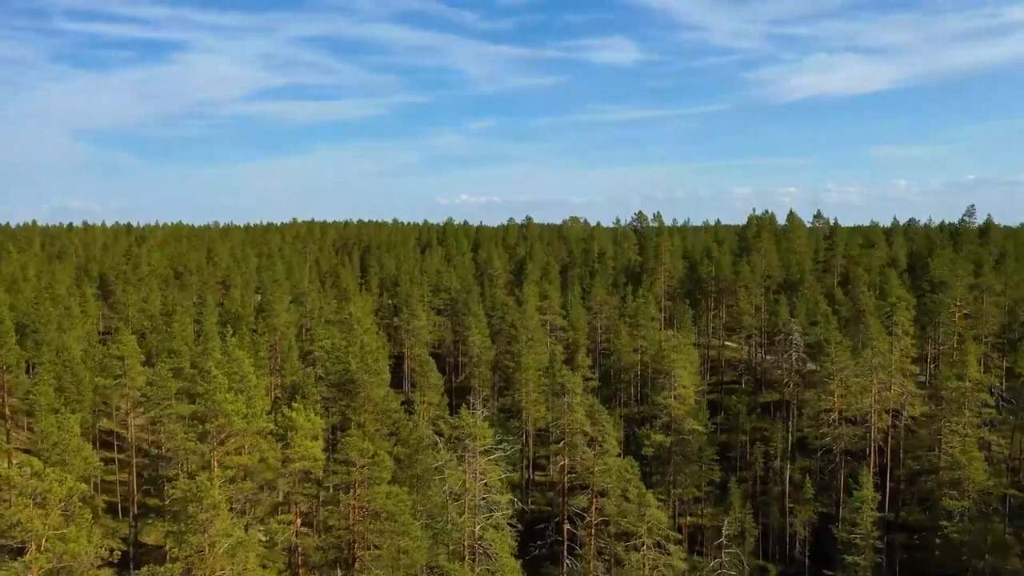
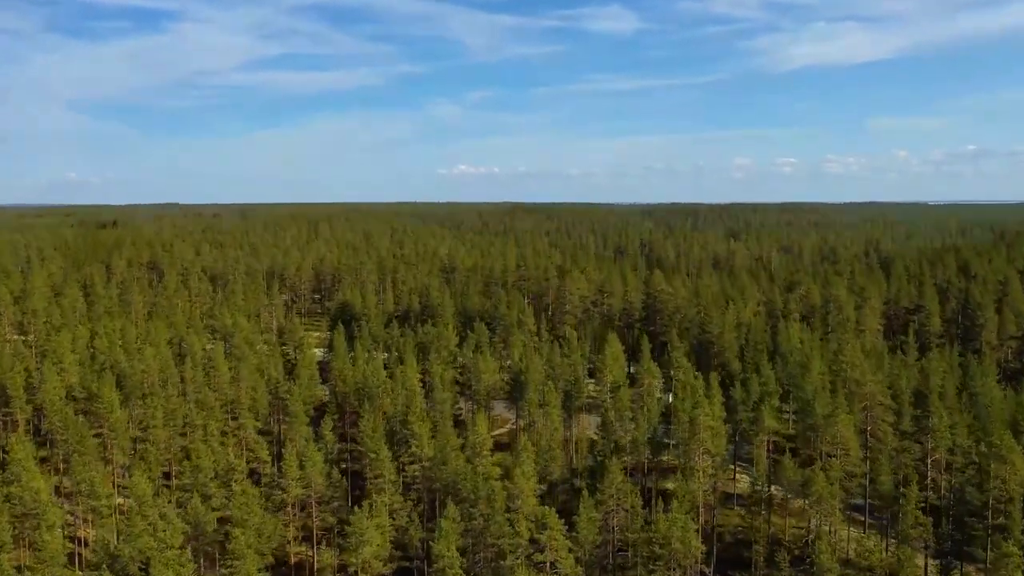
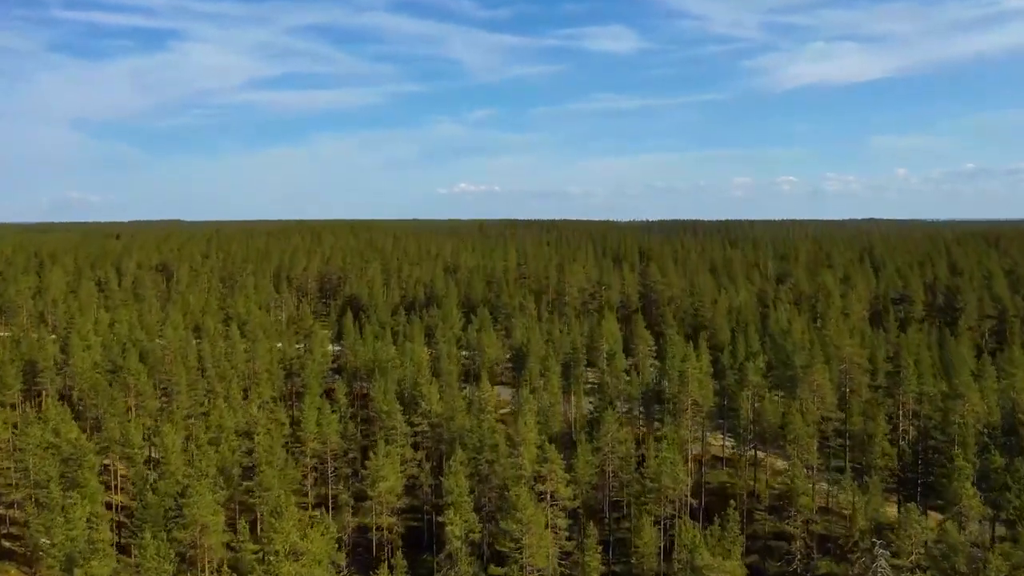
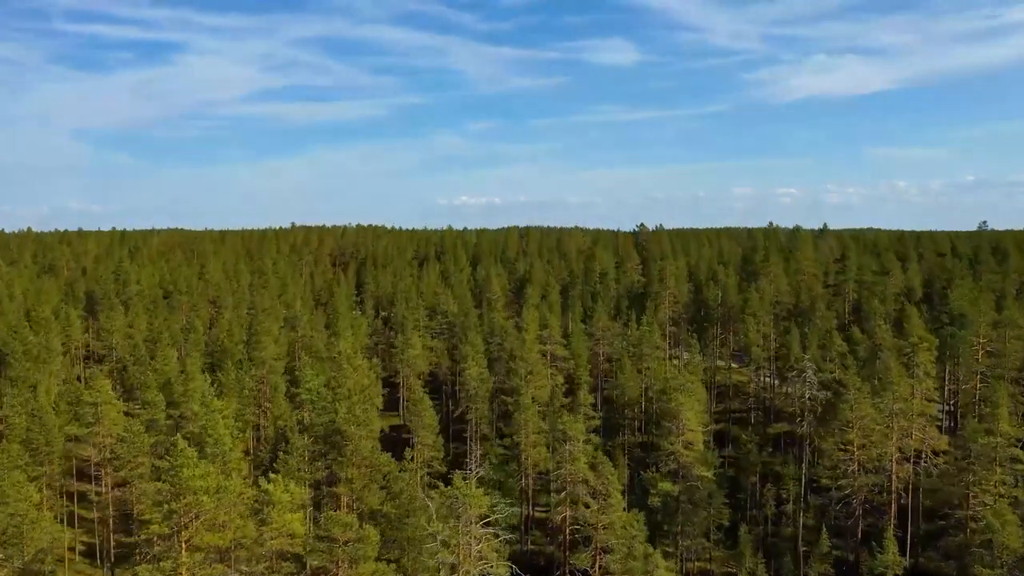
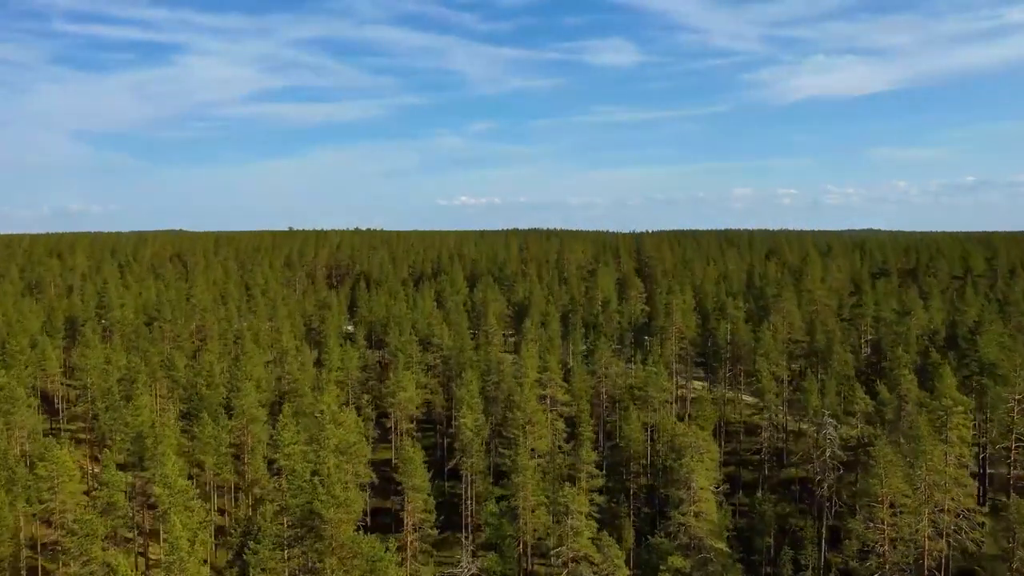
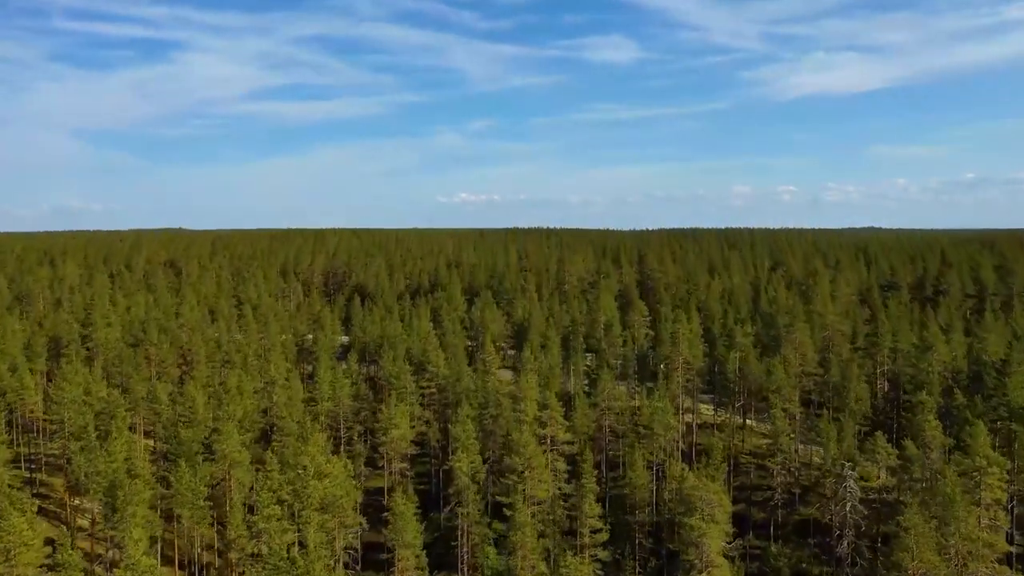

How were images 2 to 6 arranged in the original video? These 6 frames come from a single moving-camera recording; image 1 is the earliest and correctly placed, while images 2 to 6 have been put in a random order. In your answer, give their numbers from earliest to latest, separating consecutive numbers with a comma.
4, 5, 6, 3, 2
